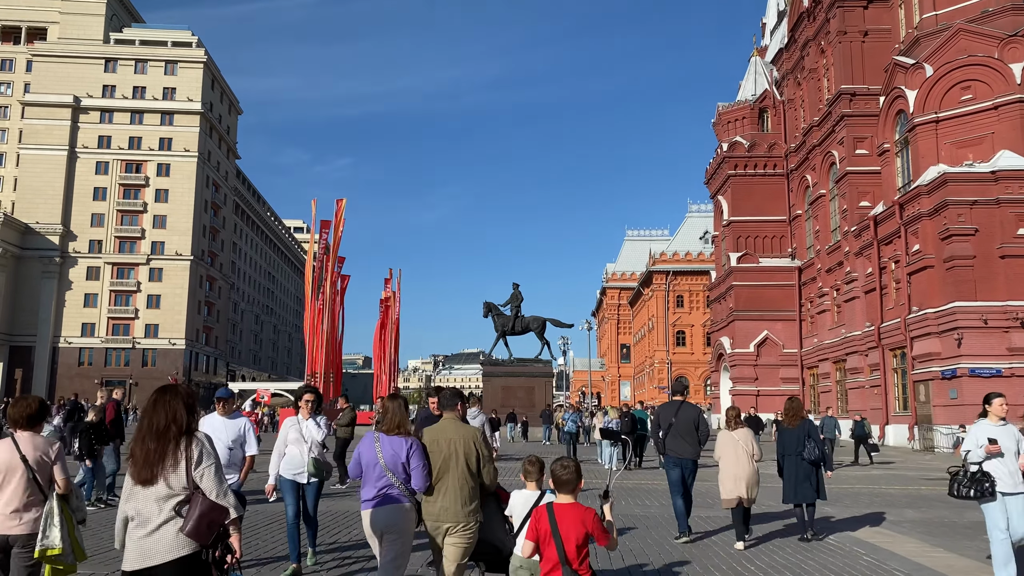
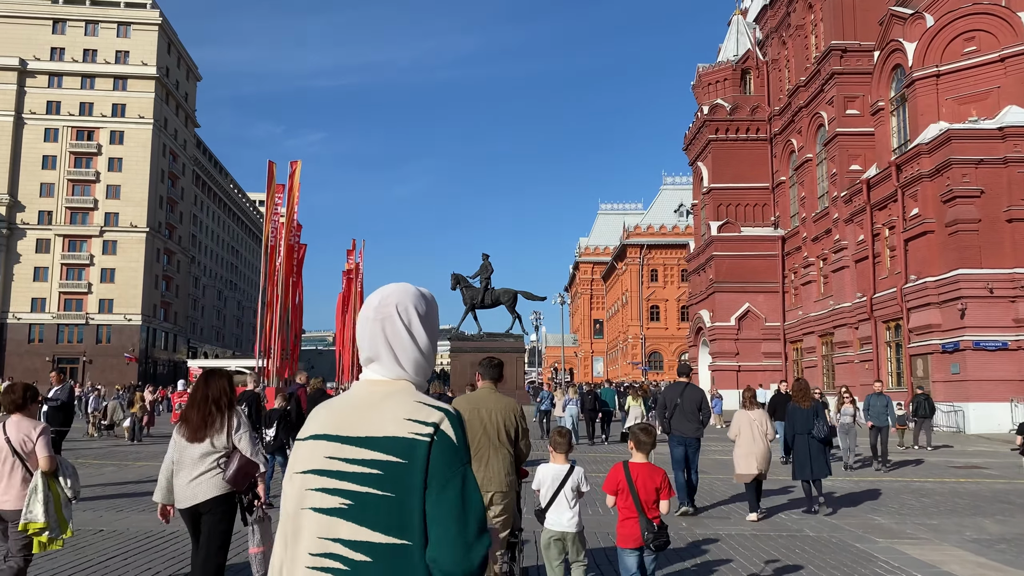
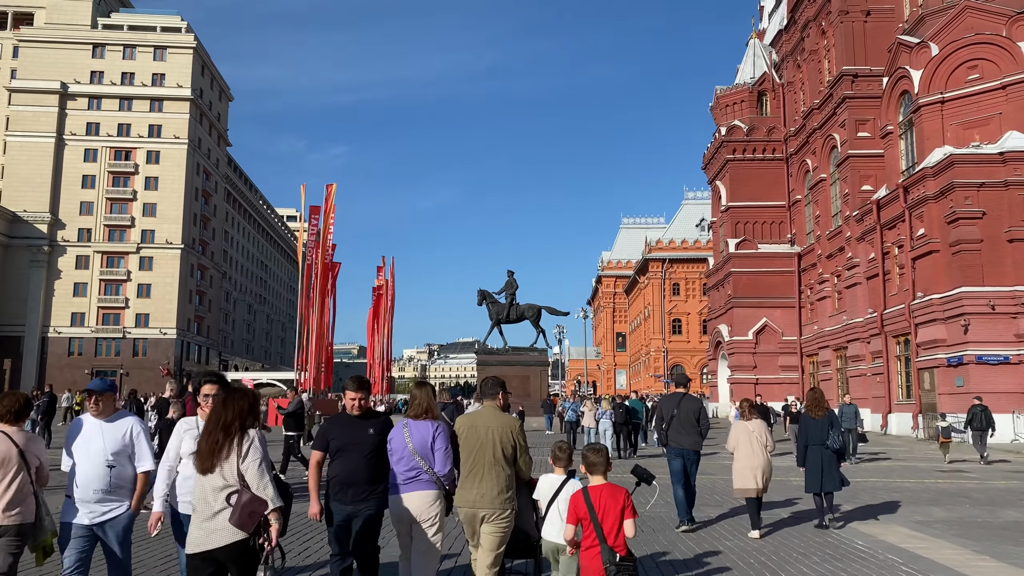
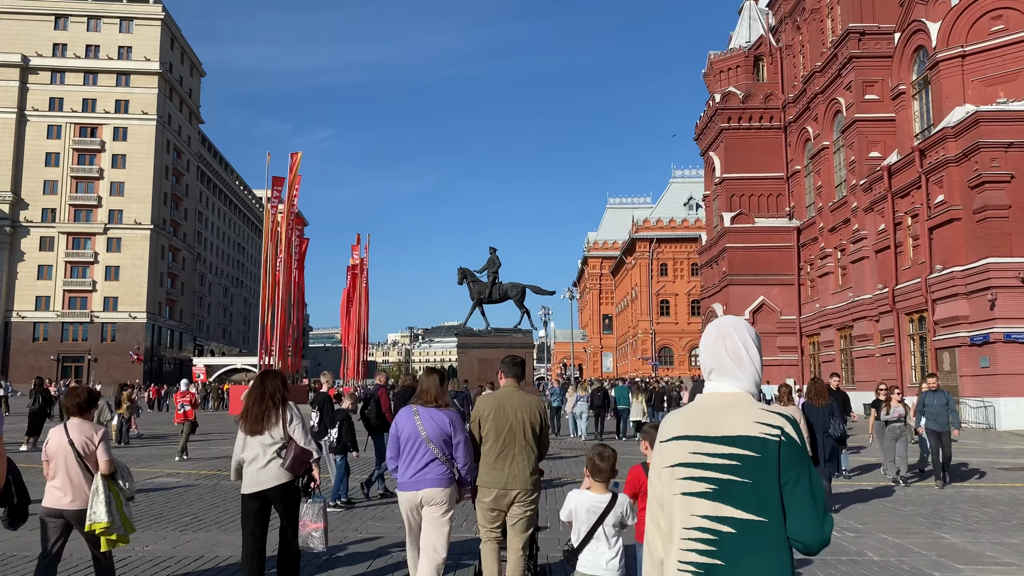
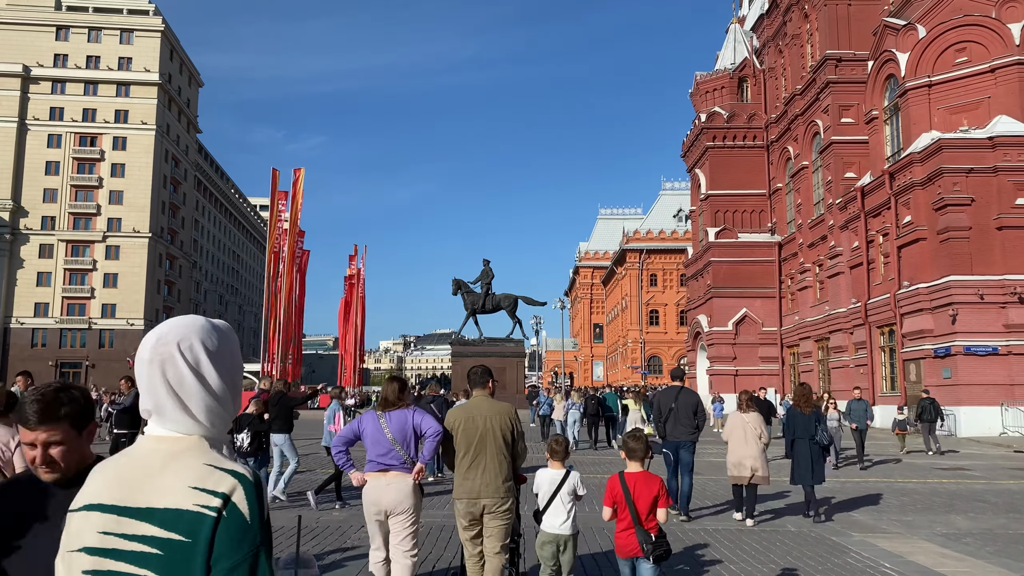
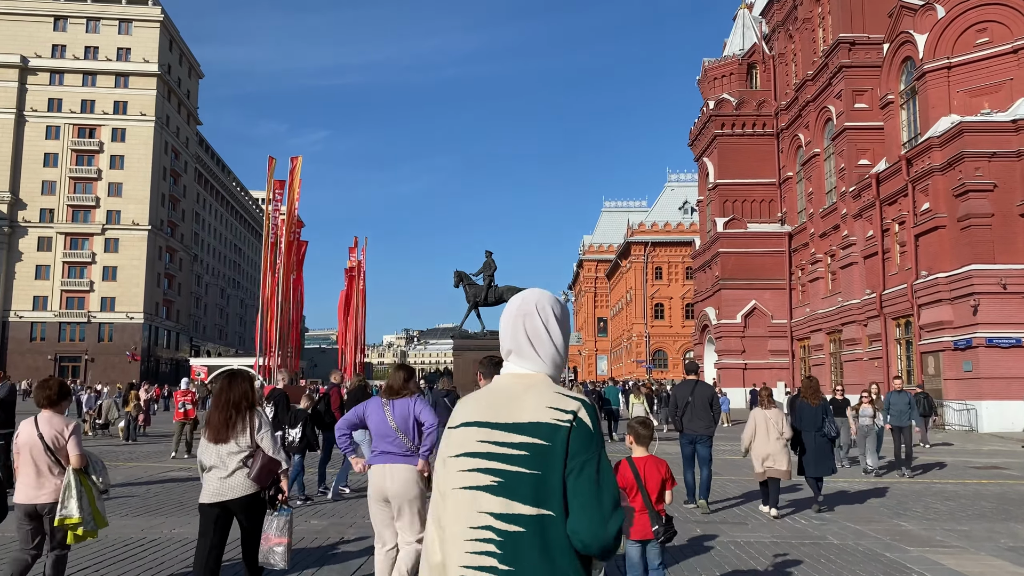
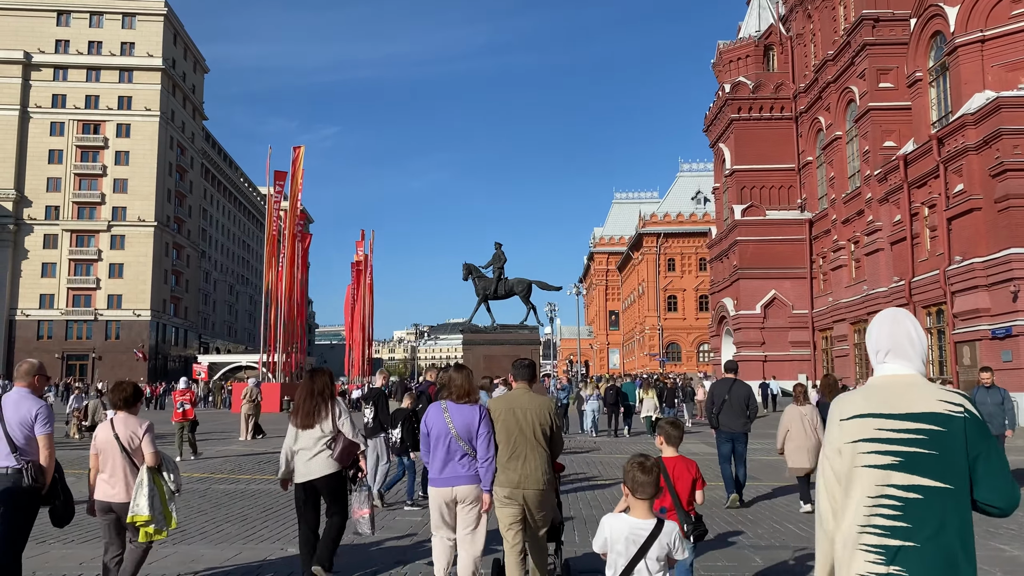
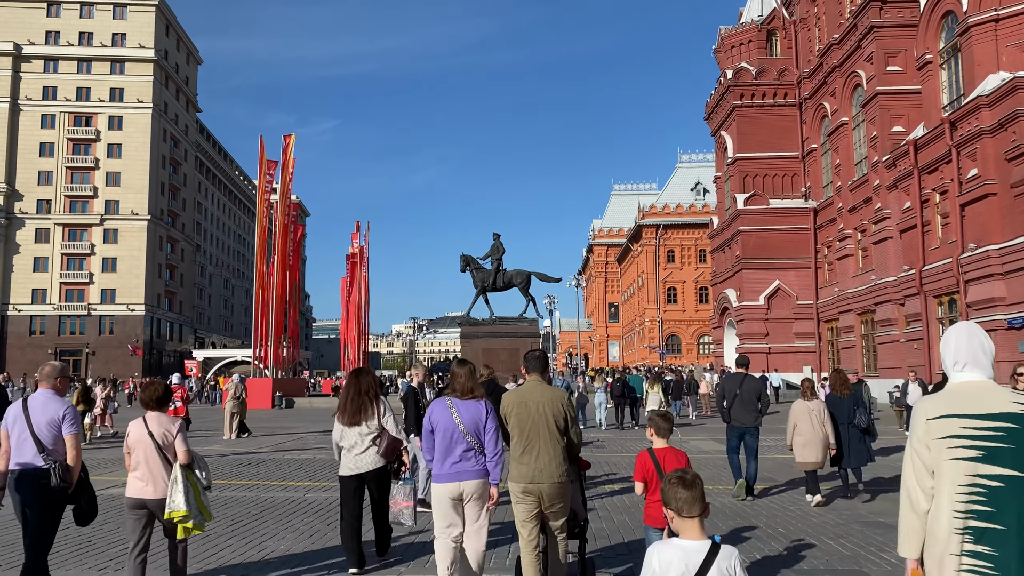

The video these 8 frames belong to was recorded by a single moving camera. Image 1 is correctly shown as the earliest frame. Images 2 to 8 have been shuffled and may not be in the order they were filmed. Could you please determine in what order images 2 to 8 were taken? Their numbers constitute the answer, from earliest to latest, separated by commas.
3, 5, 2, 6, 4, 7, 8
